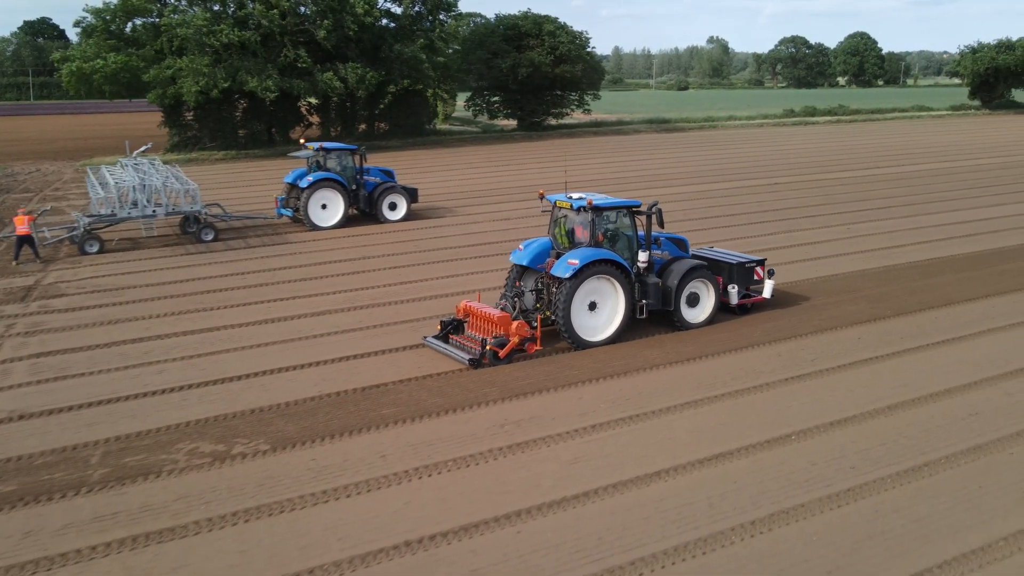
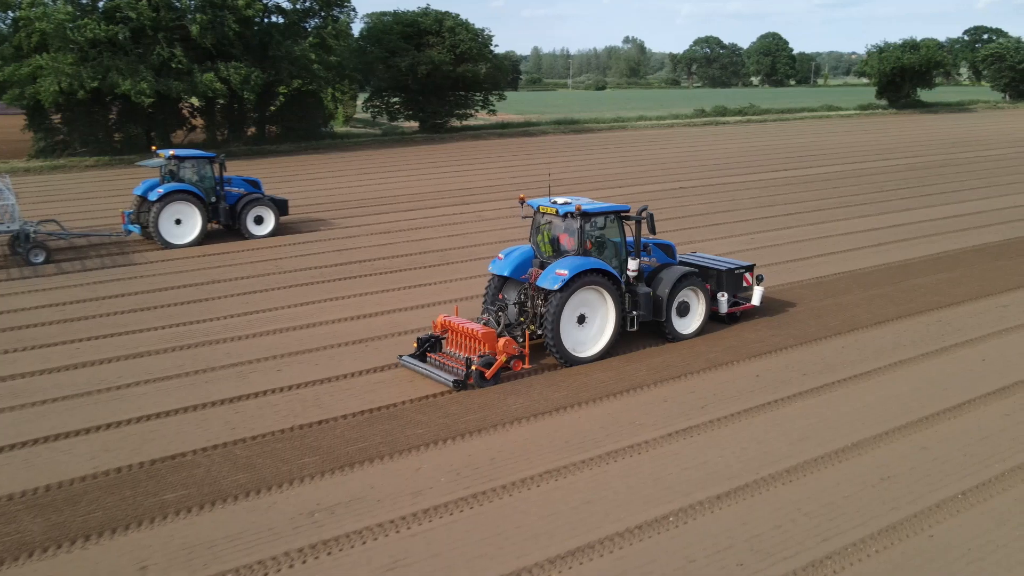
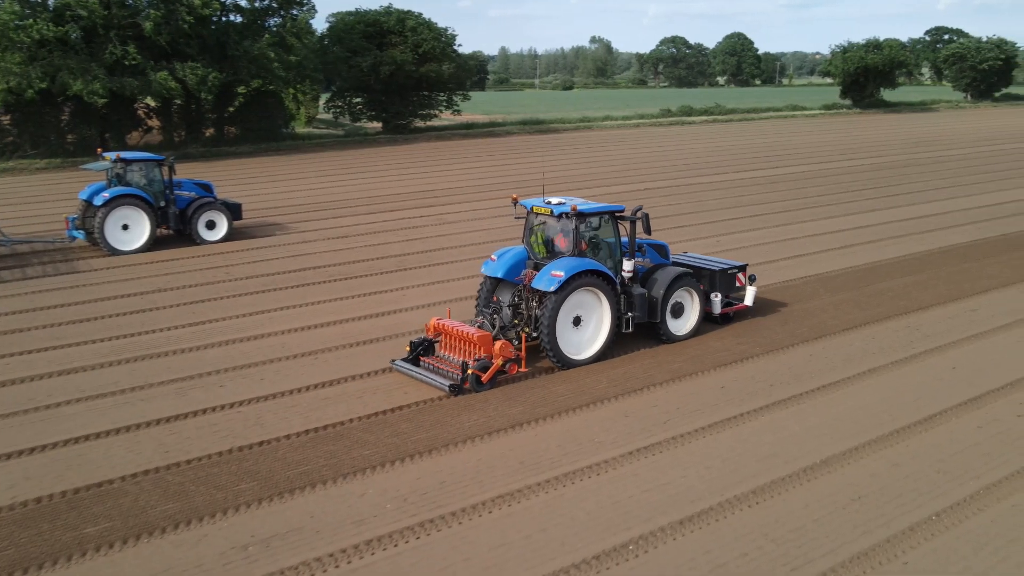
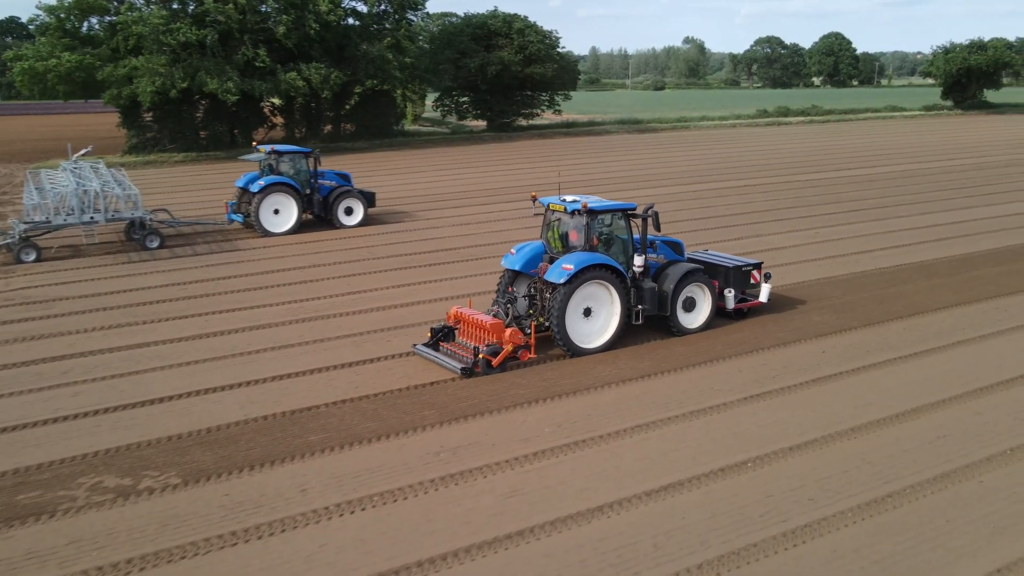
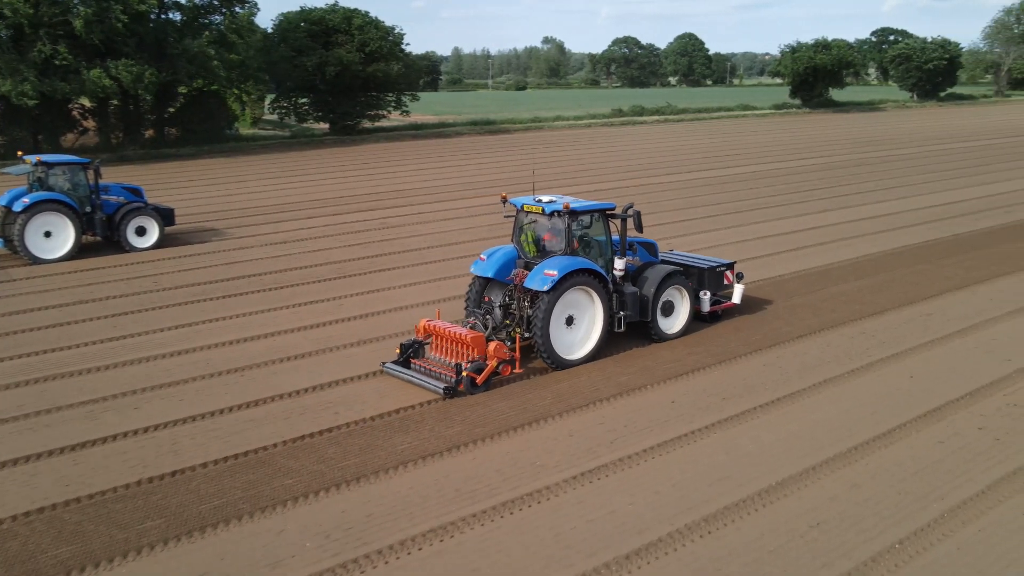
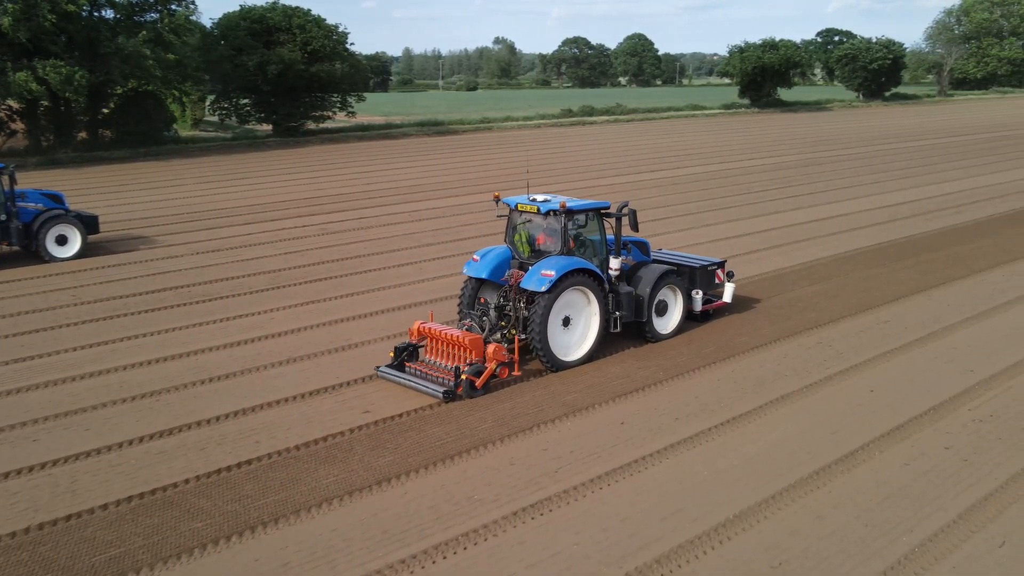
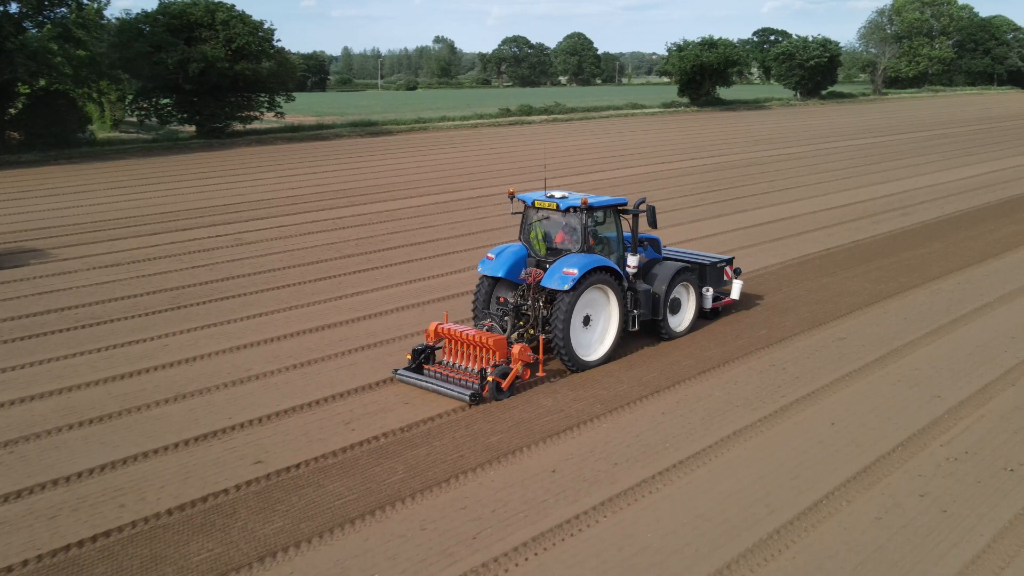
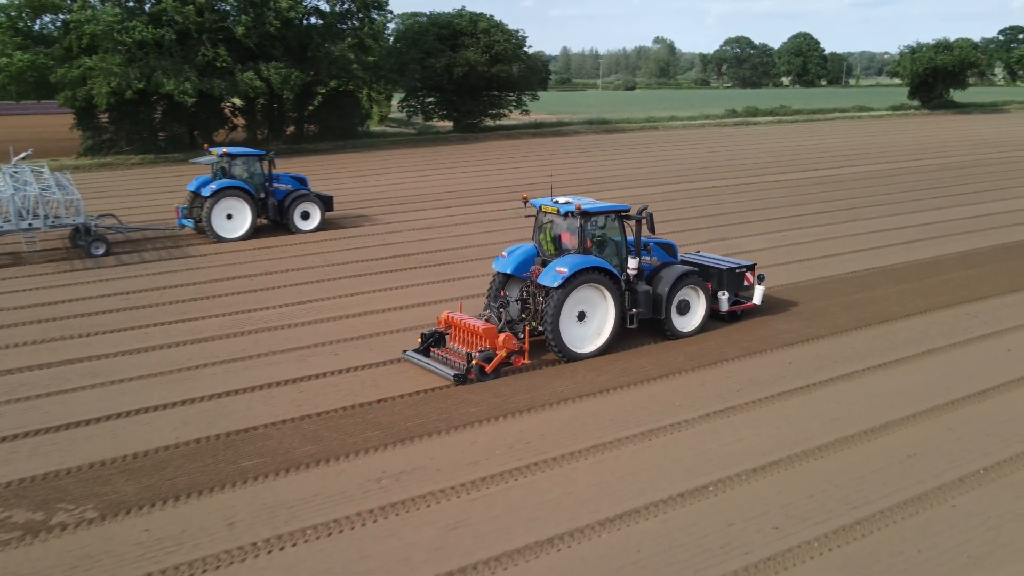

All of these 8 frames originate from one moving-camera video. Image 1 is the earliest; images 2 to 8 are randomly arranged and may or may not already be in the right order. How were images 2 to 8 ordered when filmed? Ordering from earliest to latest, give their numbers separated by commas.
4, 8, 2, 3, 5, 6, 7
